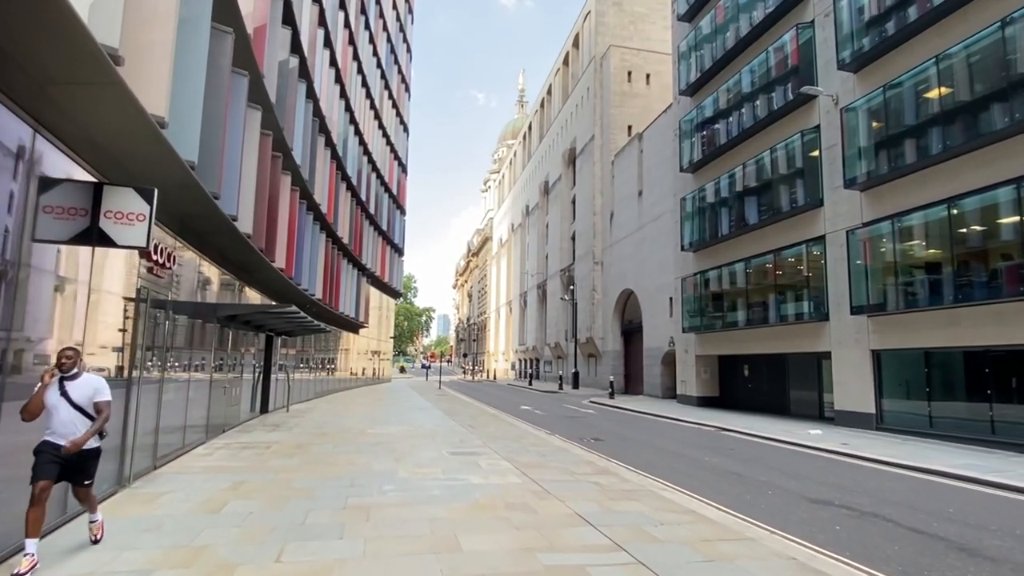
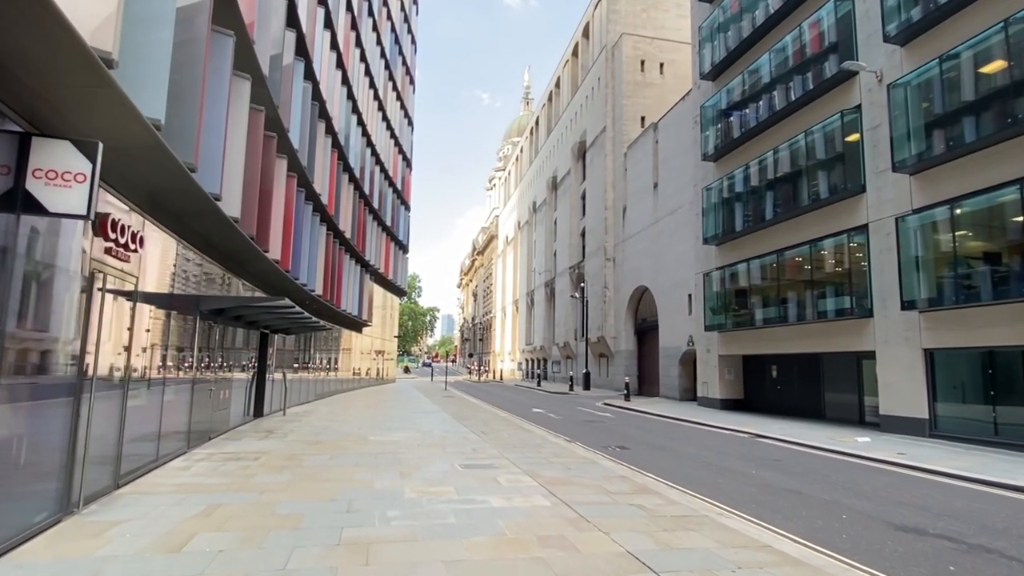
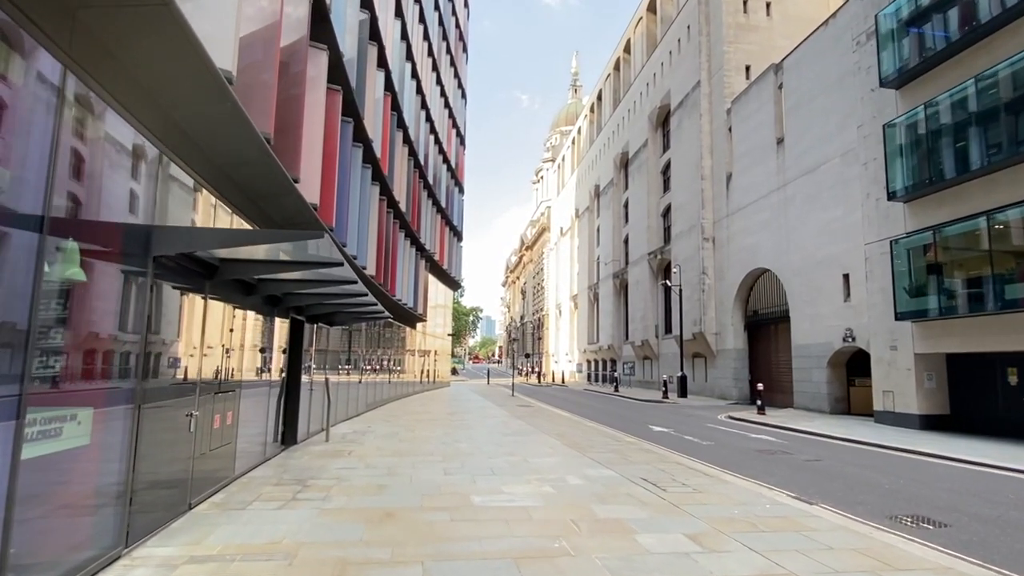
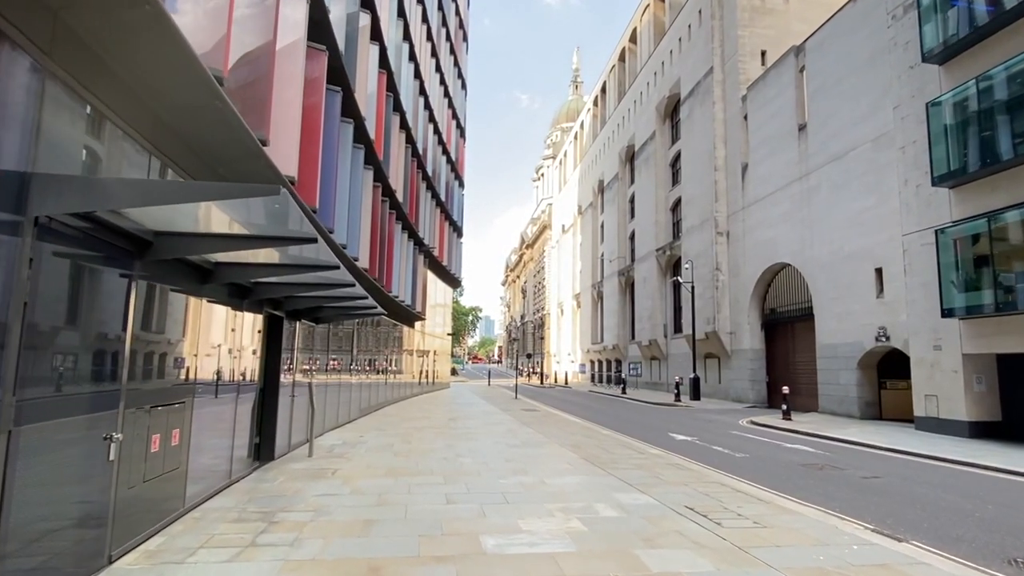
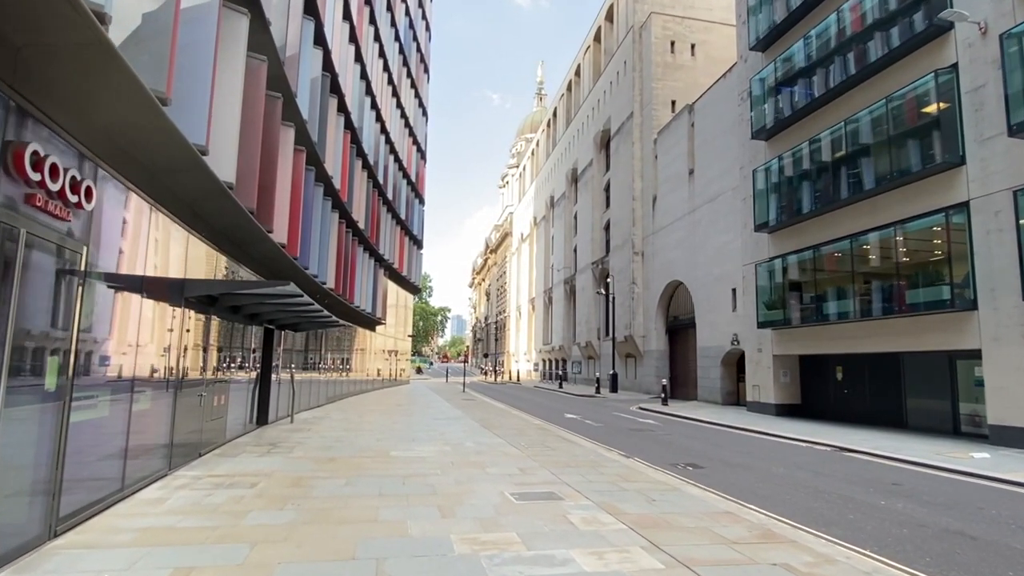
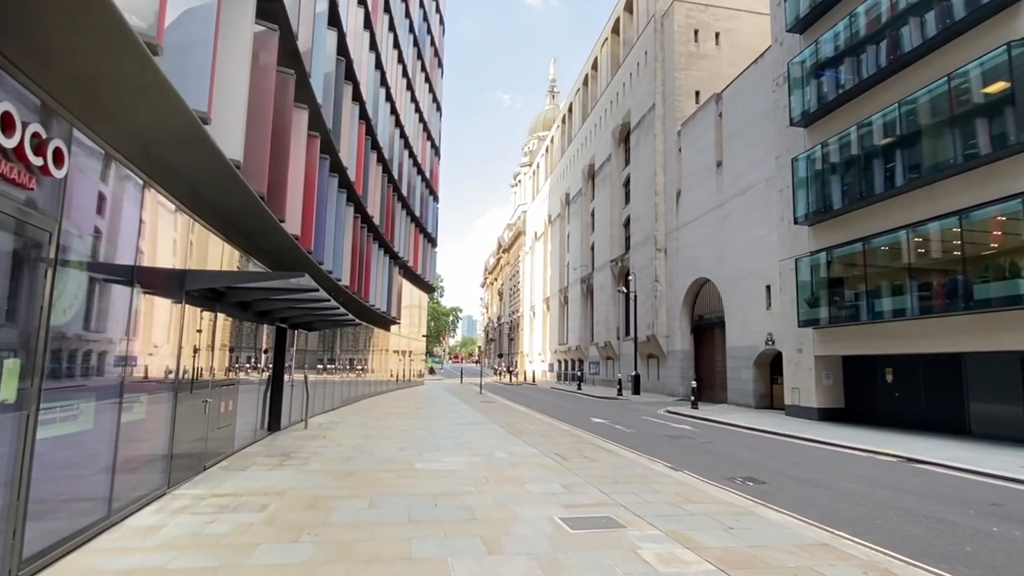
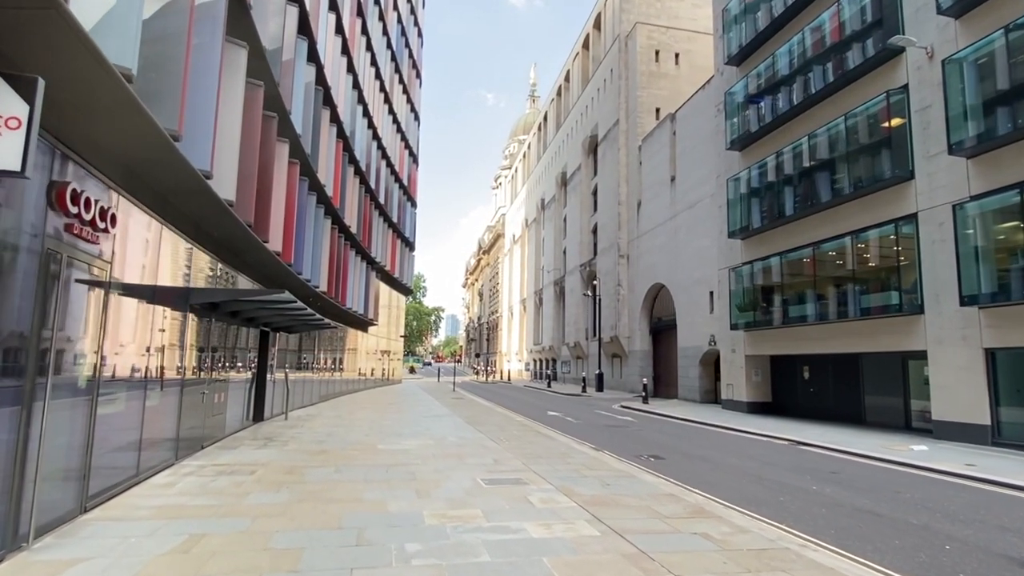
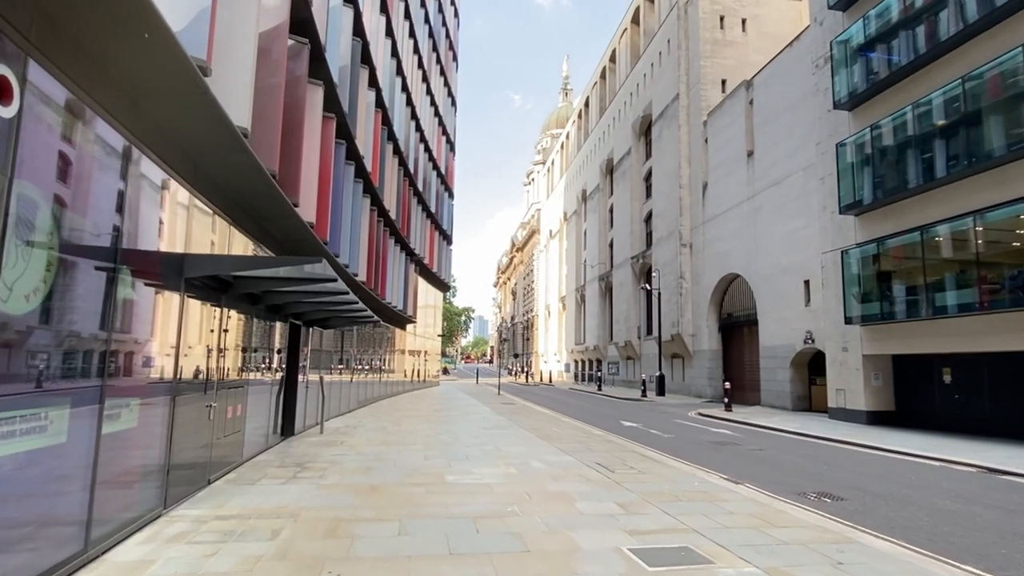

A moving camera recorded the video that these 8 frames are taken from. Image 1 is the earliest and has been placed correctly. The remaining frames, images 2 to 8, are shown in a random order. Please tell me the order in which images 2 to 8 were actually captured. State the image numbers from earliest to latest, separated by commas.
2, 7, 5, 6, 8, 3, 4
